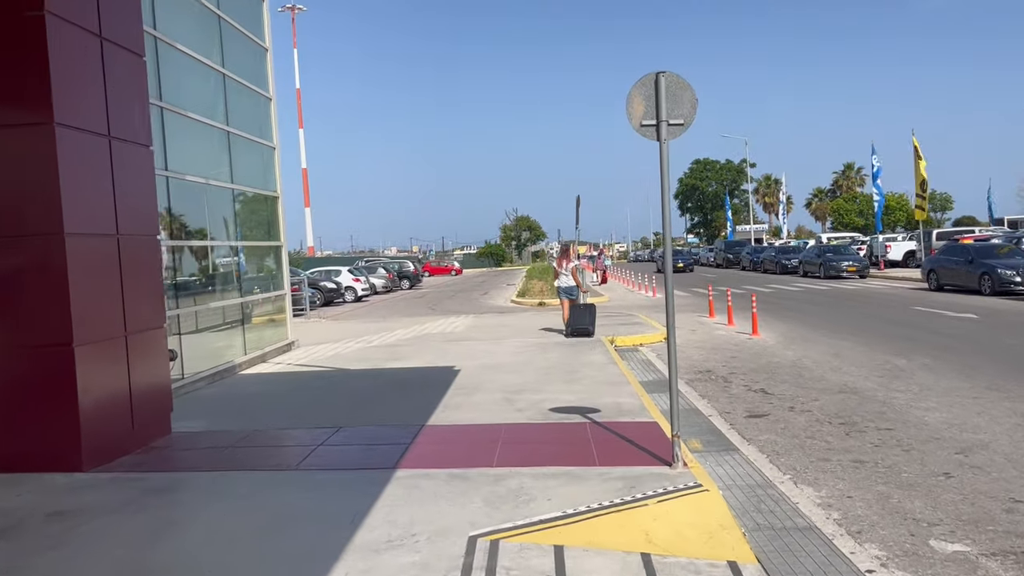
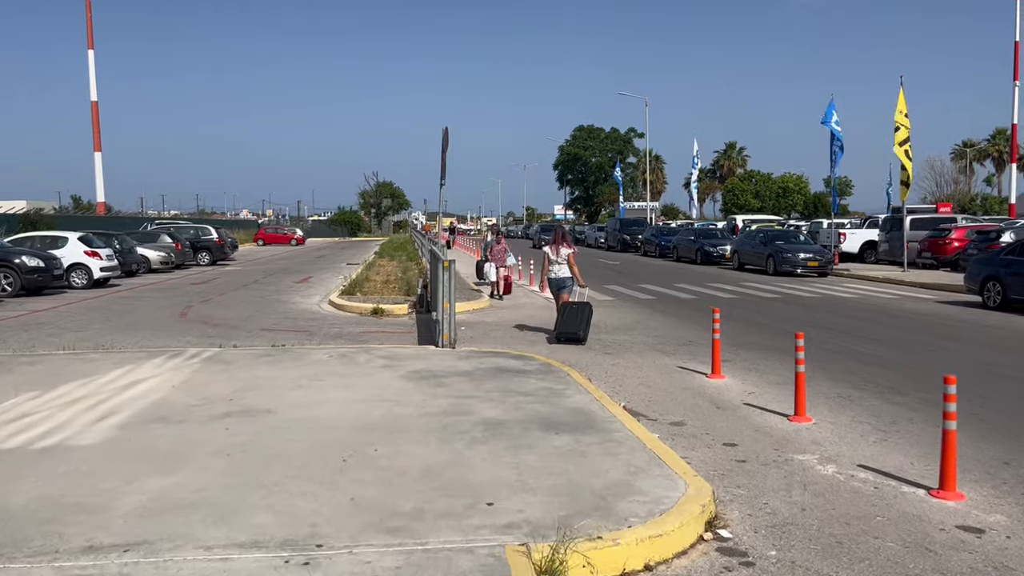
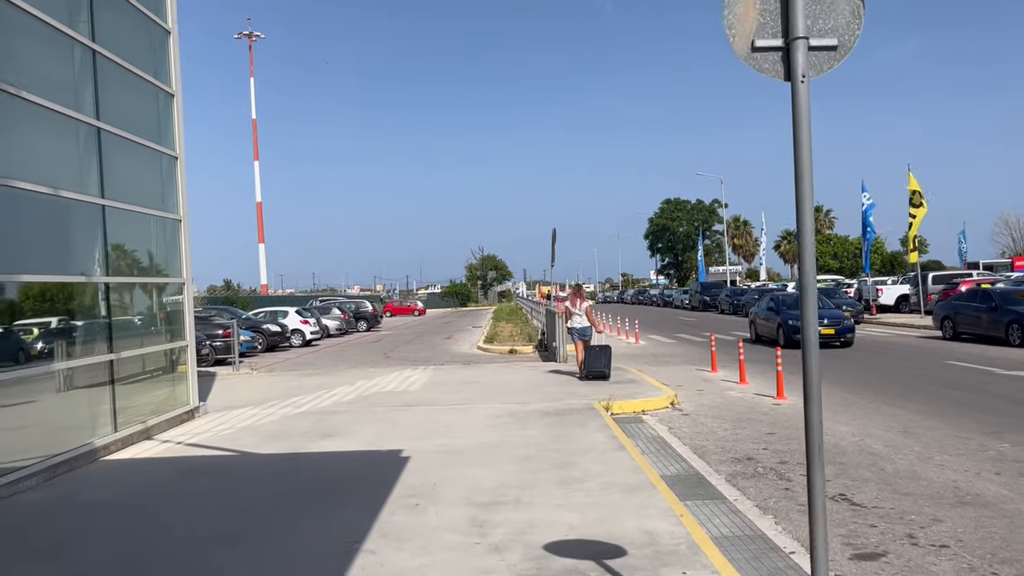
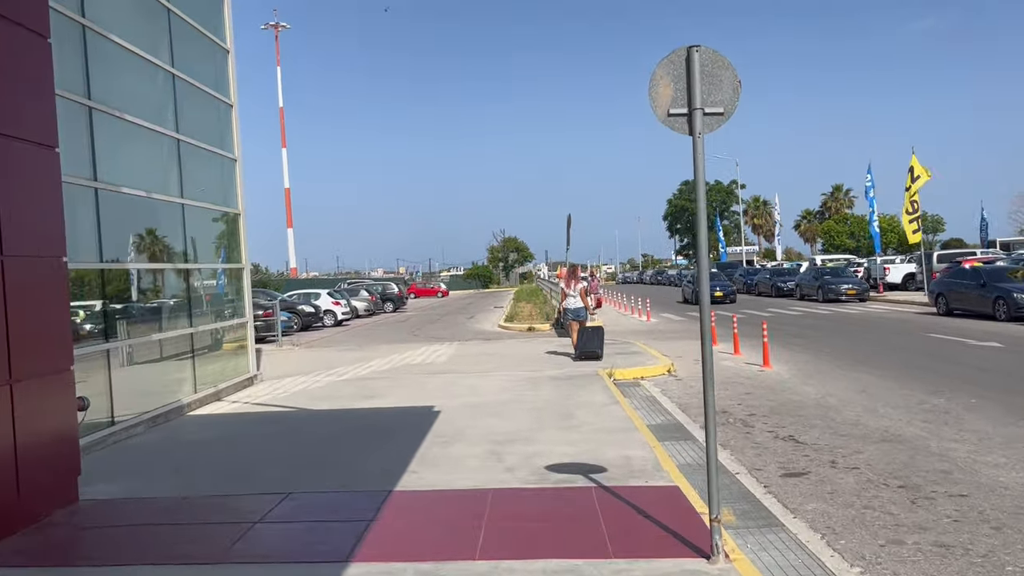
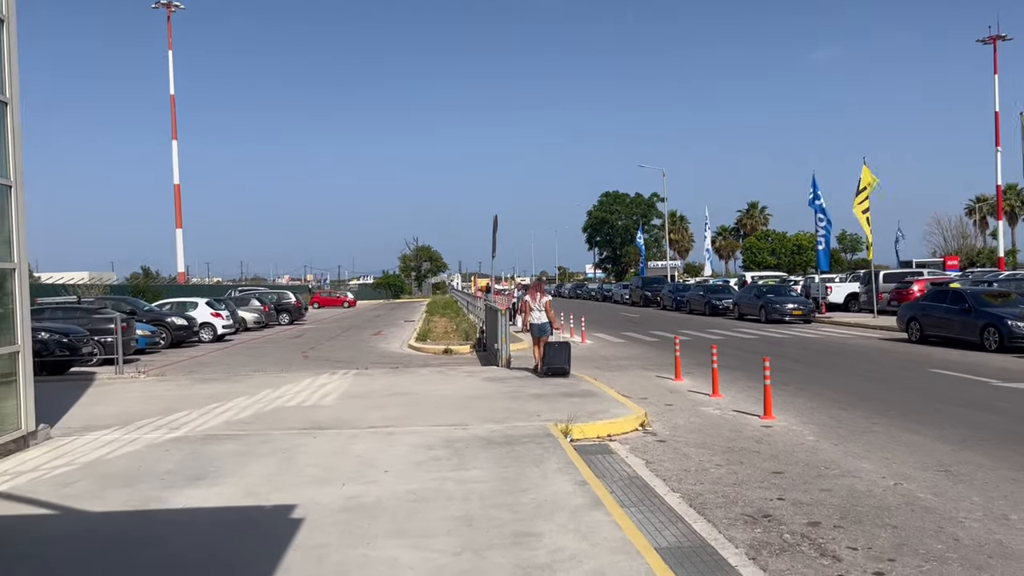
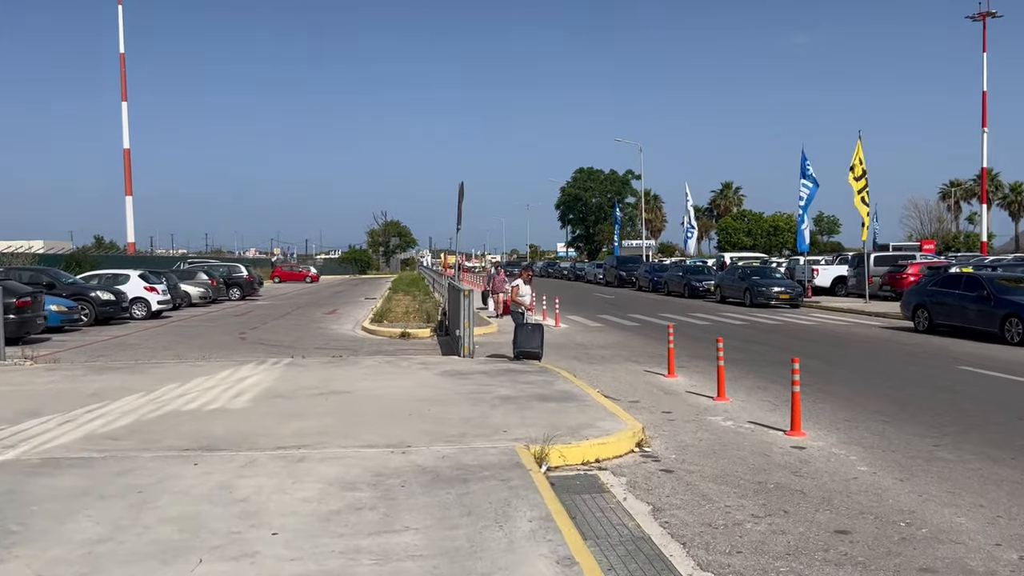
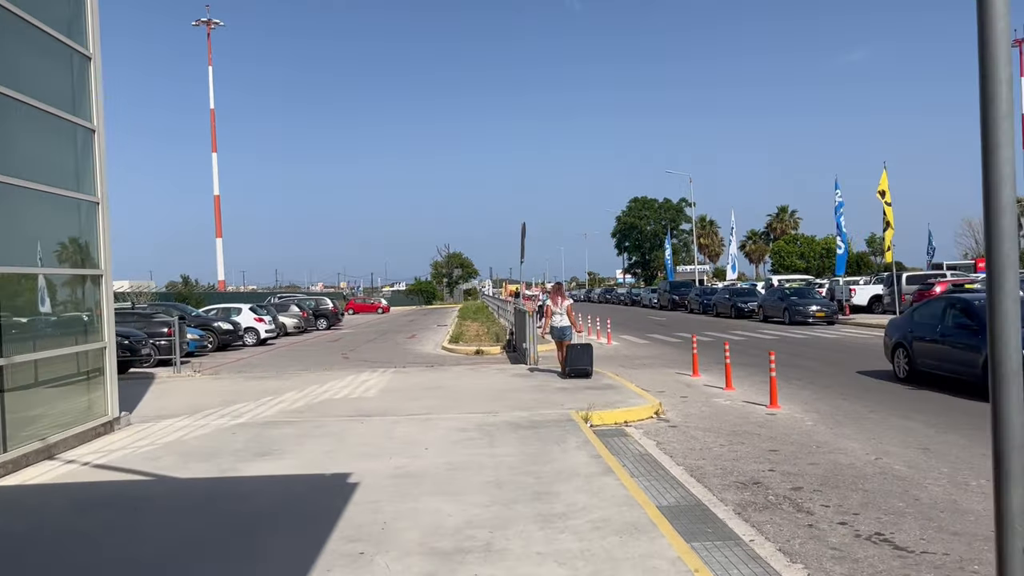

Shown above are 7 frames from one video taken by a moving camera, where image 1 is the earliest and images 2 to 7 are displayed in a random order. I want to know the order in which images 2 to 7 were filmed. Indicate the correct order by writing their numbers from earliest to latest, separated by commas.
4, 3, 7, 5, 6, 2
